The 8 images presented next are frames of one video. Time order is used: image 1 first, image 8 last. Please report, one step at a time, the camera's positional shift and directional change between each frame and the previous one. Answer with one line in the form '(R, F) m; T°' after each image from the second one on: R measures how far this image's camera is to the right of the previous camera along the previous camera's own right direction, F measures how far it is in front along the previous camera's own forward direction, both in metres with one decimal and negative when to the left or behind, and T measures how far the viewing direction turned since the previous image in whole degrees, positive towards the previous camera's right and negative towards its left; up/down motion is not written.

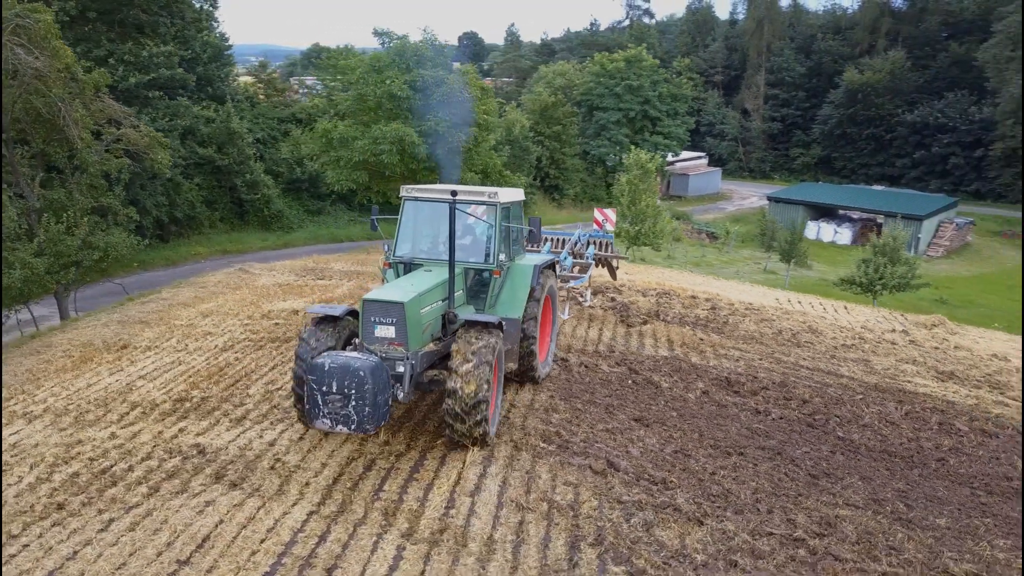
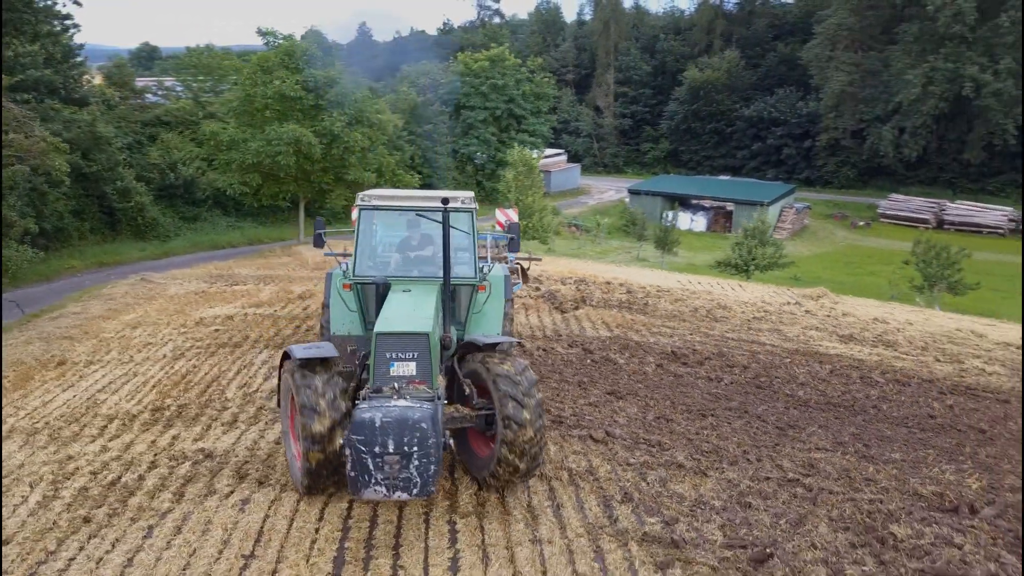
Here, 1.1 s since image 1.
(-1.2, -0.1) m; +10°
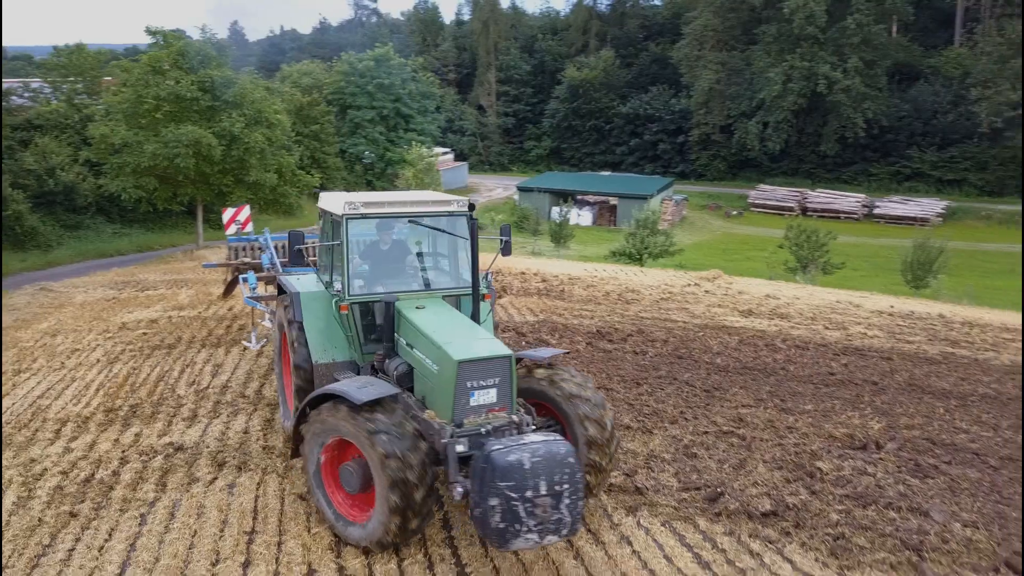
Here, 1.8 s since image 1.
(-0.6, -0.4) m; +8°
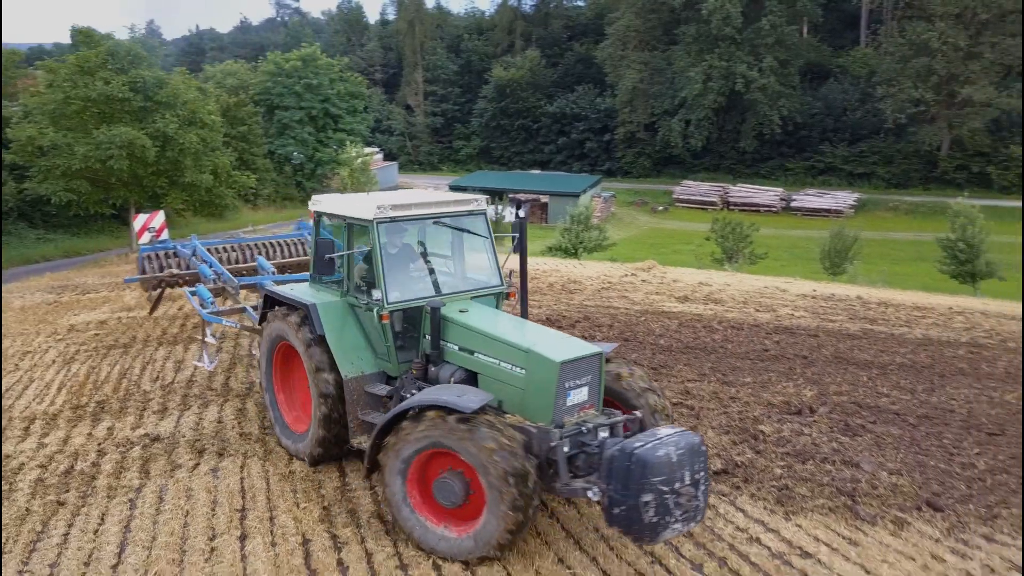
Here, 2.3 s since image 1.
(-0.3, -0.4) m; +5°
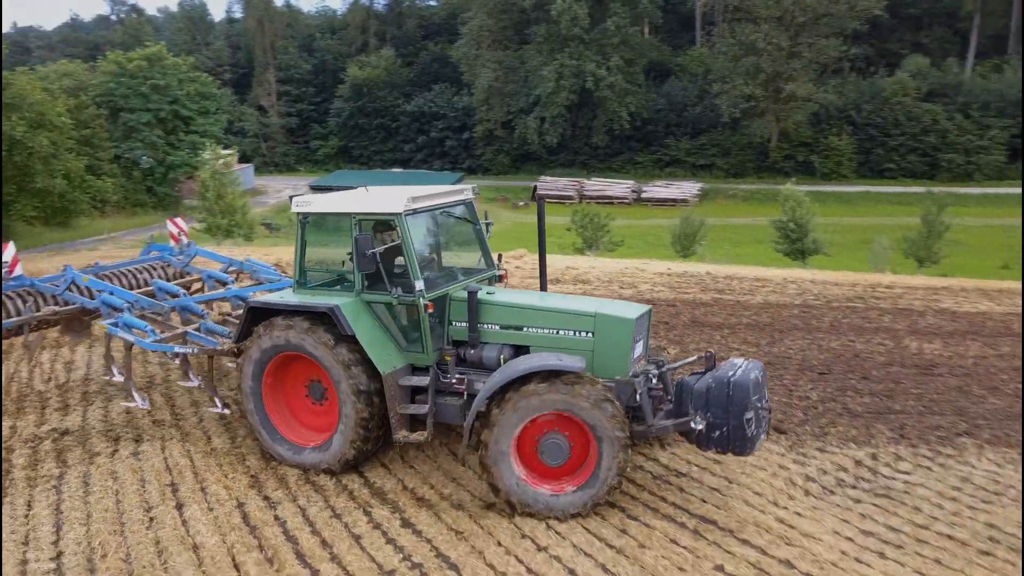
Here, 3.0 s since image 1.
(-0.3, -0.6) m; +10°
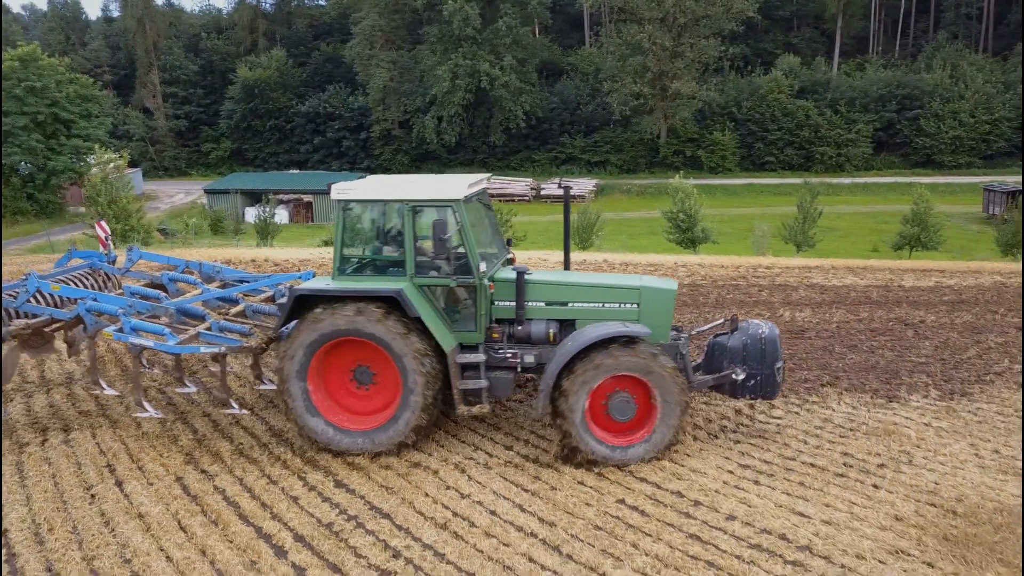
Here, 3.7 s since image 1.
(-0.1, -0.6) m; +7°
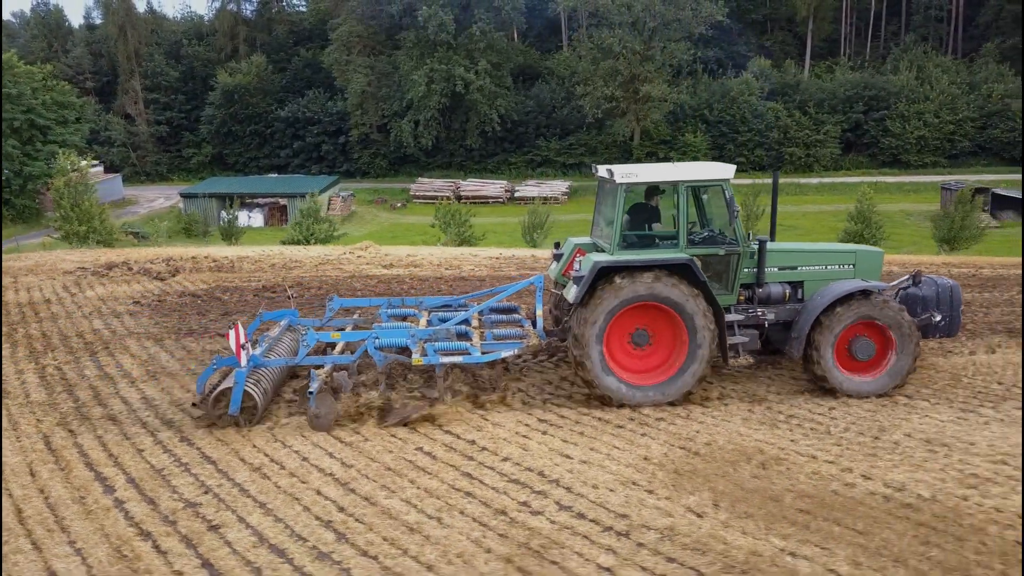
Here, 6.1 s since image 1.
(+1.4, -0.8) m; 0°
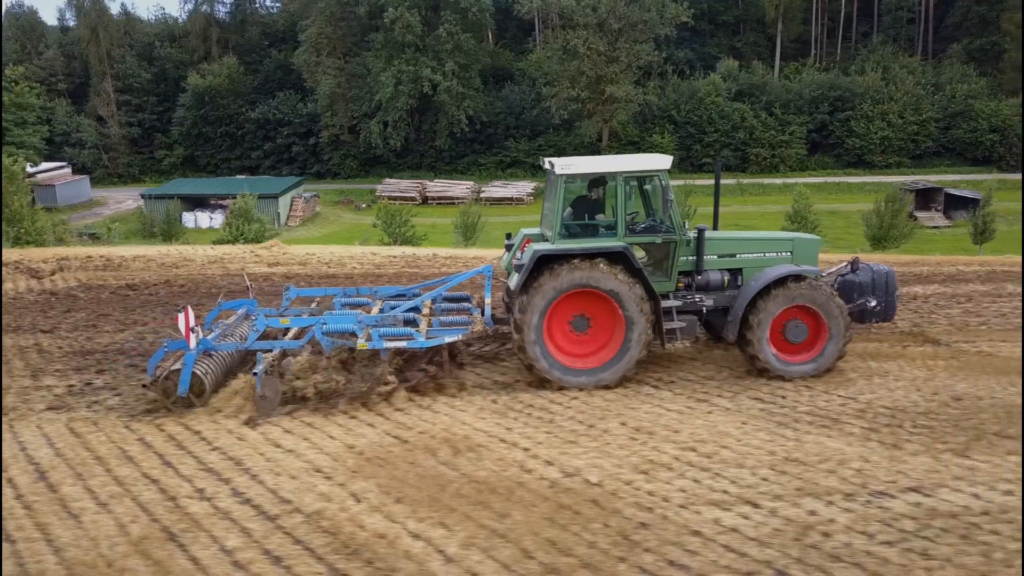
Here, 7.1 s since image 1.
(+2.2, -0.1) m; 0°
